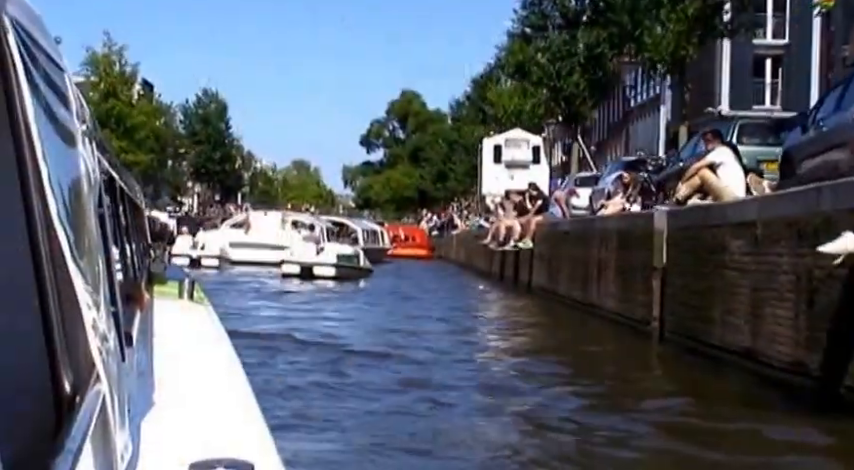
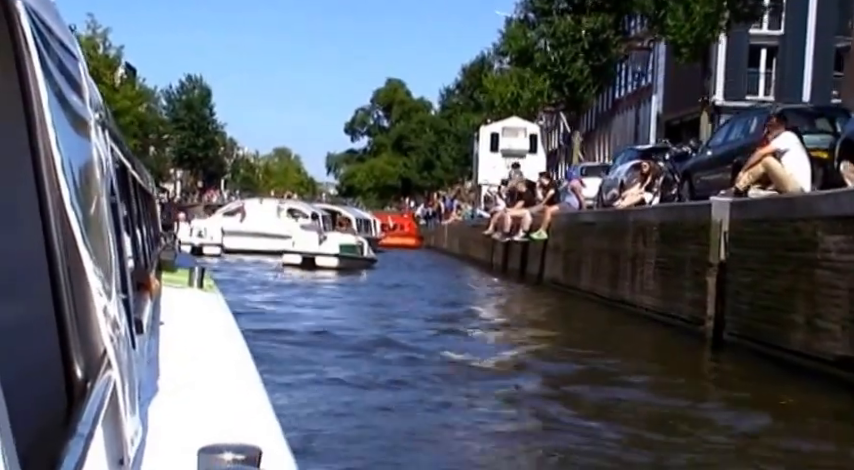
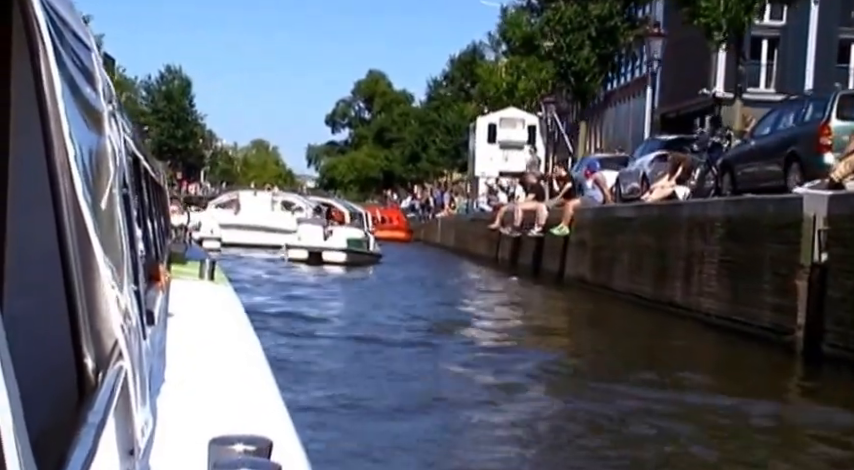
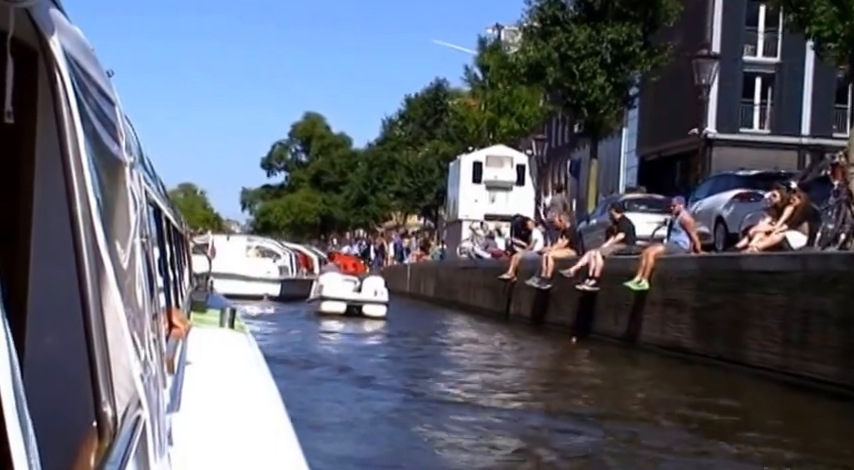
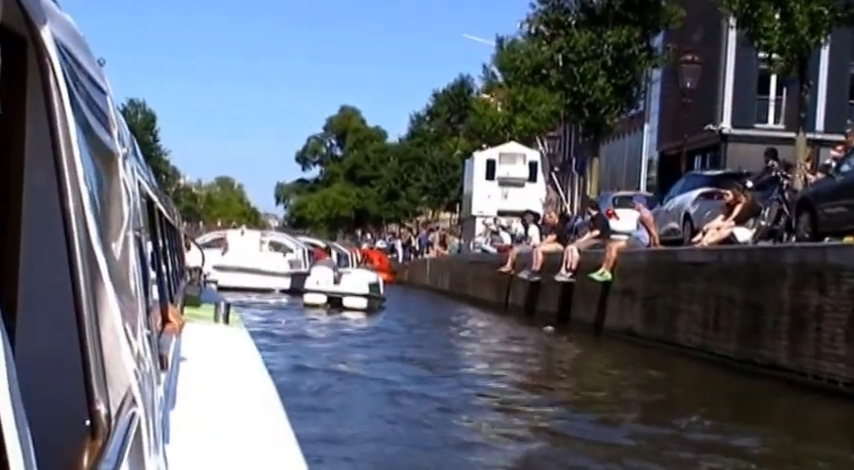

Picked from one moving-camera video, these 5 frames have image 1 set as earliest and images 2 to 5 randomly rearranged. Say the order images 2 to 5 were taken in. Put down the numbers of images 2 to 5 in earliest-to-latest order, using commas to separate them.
2, 3, 5, 4
